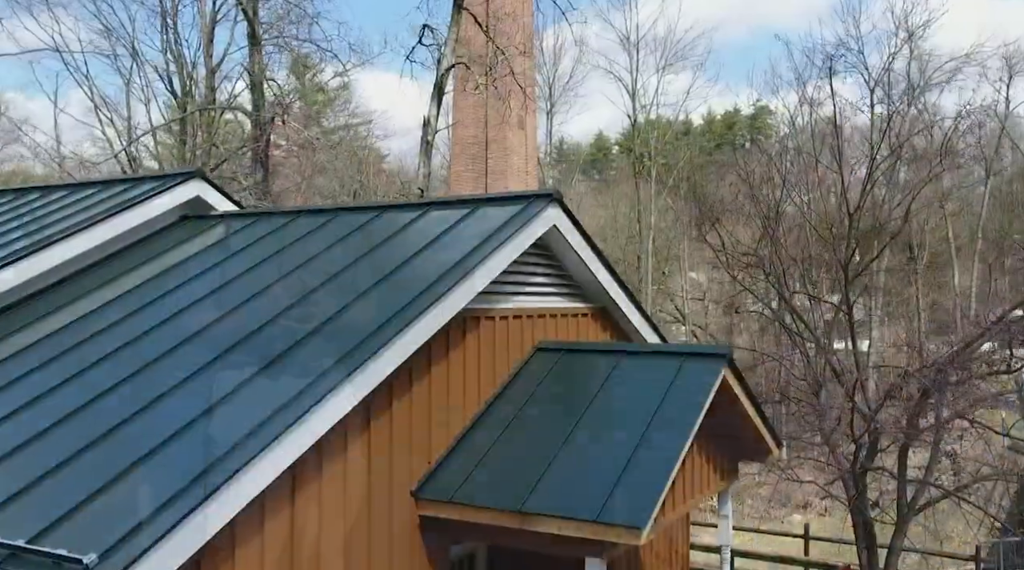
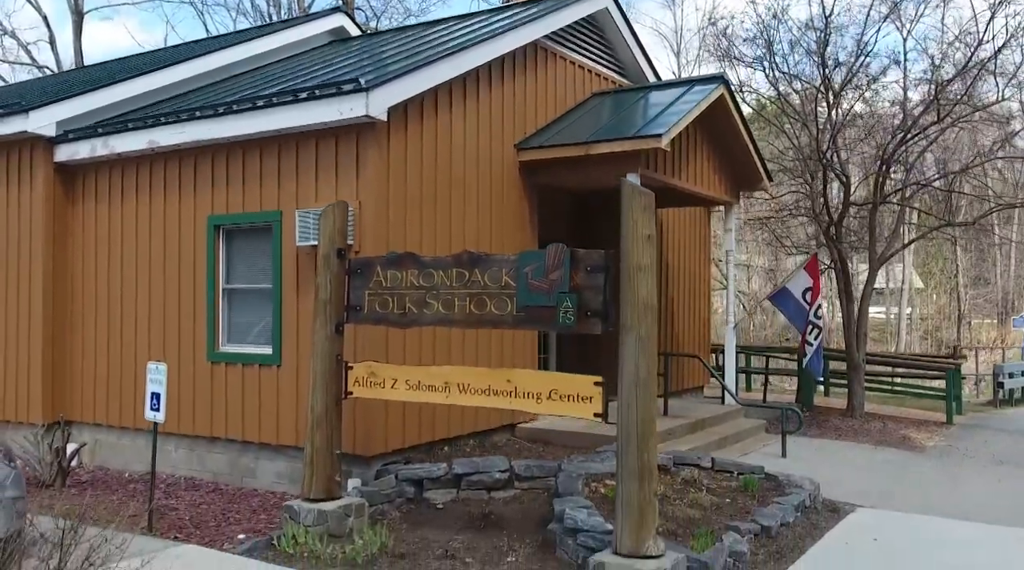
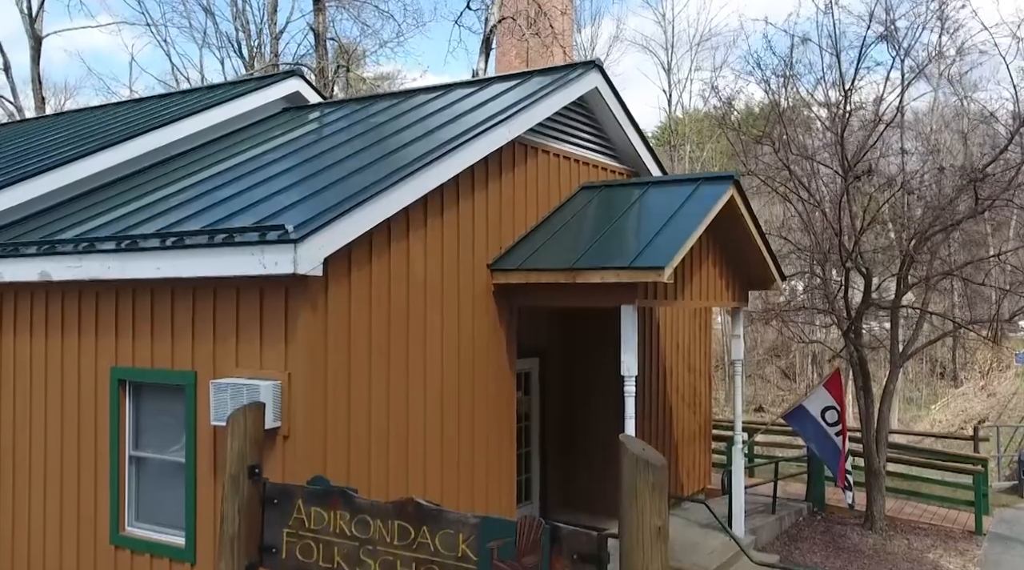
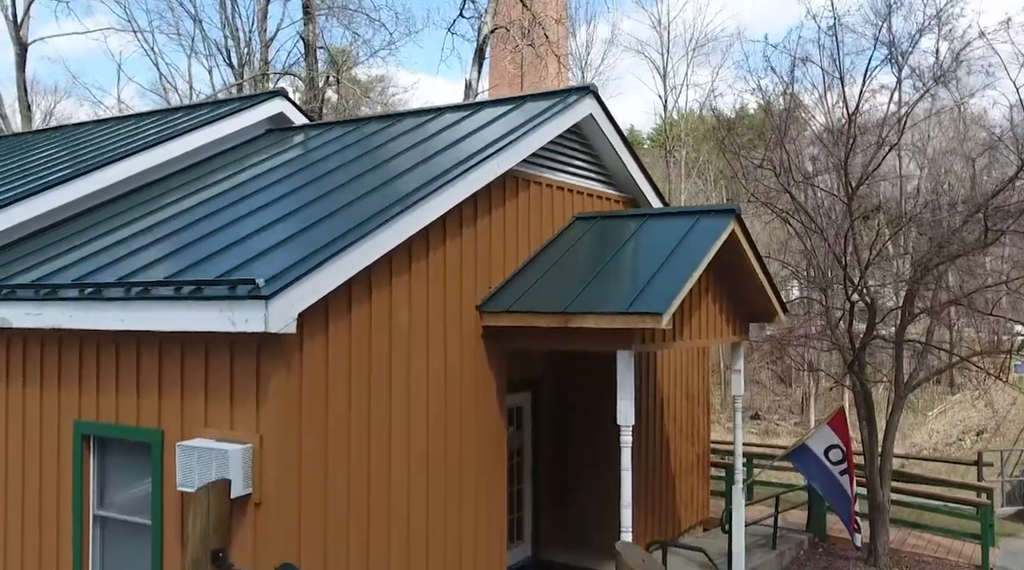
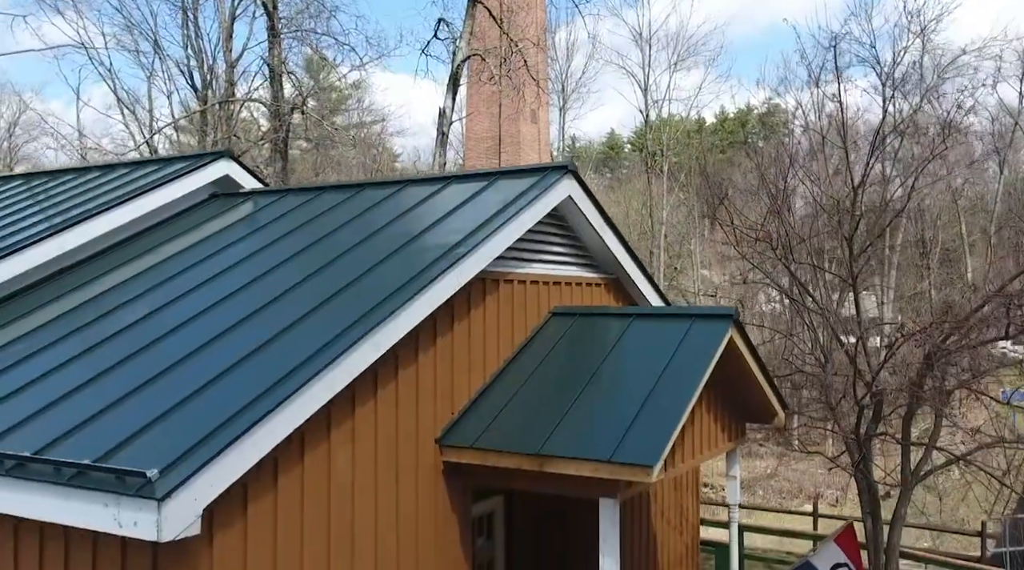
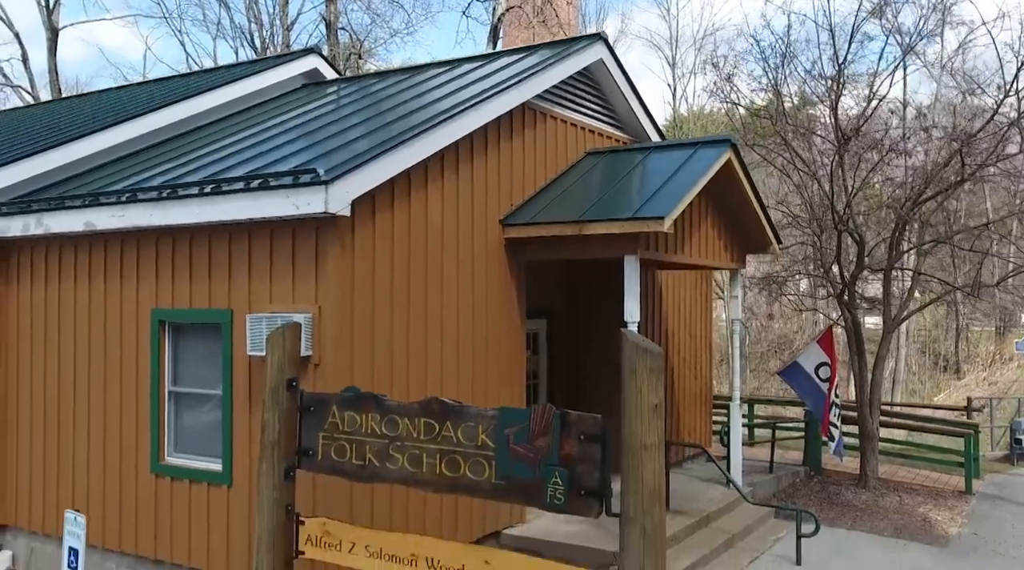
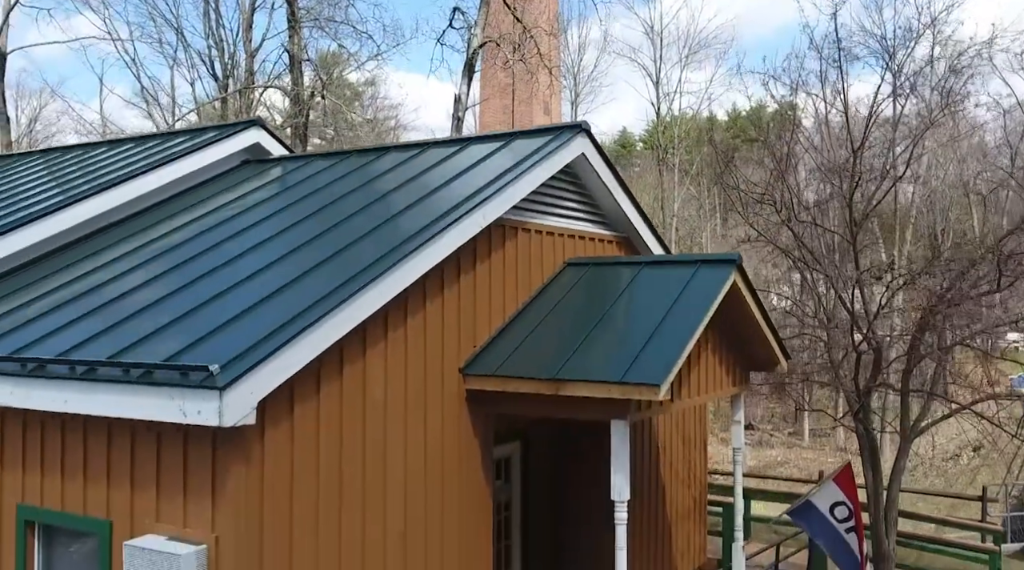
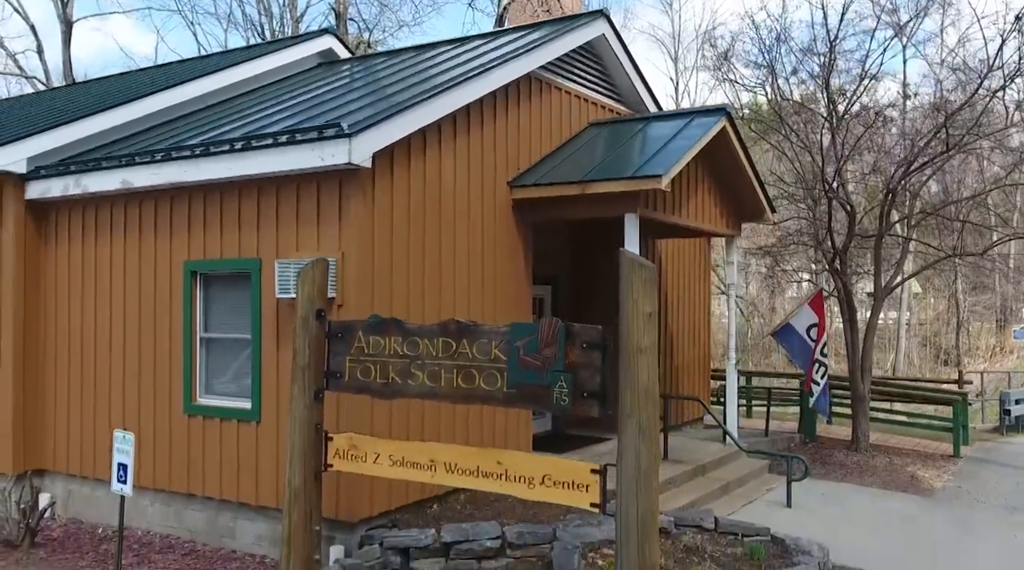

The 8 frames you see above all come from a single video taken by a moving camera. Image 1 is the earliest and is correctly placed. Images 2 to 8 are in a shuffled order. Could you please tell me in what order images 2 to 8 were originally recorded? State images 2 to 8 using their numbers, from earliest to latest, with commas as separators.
5, 7, 4, 3, 6, 8, 2
